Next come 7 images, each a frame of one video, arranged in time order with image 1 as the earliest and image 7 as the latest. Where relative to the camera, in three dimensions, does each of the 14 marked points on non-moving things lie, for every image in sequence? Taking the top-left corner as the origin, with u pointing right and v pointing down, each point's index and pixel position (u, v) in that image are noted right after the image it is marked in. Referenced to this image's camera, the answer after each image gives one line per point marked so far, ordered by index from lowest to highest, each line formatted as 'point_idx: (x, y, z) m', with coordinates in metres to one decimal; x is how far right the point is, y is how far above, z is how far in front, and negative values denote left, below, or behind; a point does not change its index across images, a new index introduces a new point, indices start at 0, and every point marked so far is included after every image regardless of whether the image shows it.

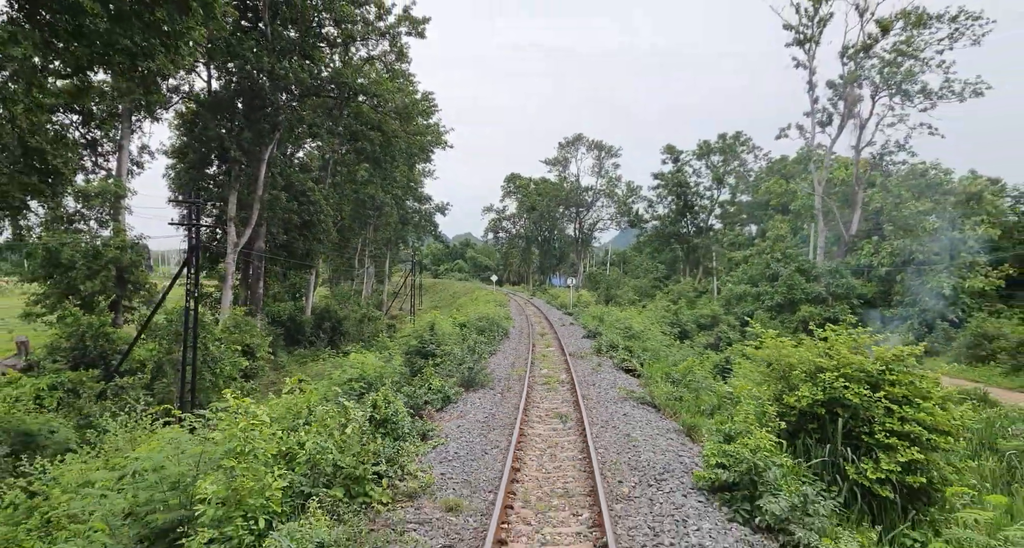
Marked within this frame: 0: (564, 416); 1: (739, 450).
0: (+0.7, -1.9, +9.2) m
1: (+2.3, -1.7, +7.1) m
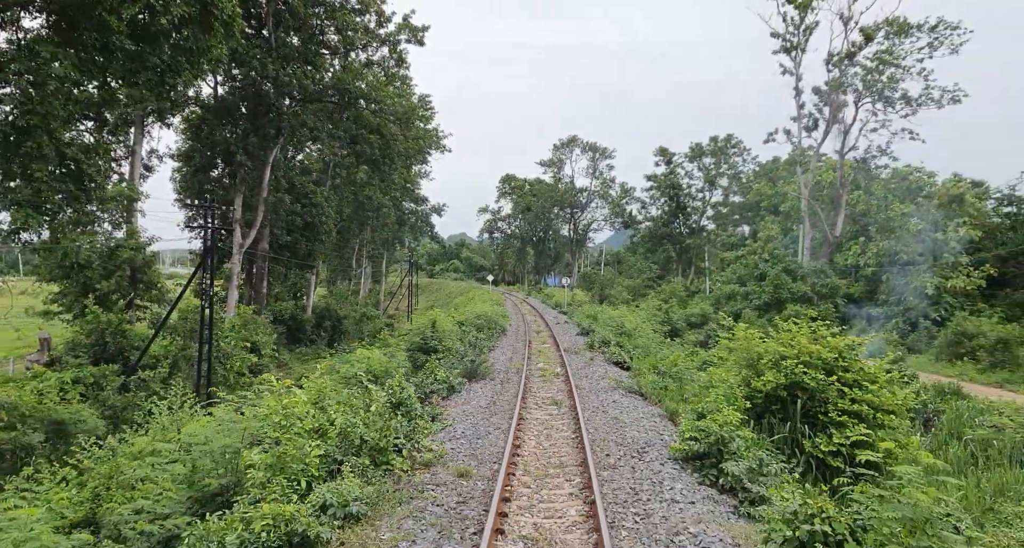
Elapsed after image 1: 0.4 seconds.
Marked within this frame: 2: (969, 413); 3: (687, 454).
0: (+0.7, -1.9, +10.1) m
1: (+2.3, -1.7, +8.0) m
2: (+10.1, -3.1, +14.6) m
3: (+2.1, -2.0, +8.1) m
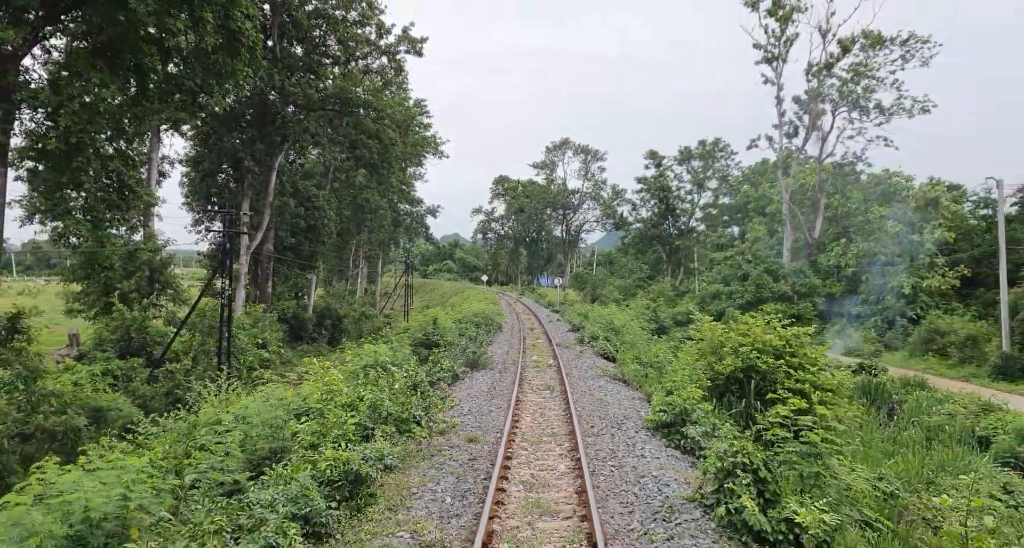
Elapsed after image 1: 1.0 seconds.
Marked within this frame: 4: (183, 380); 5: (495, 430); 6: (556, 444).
0: (+0.7, -1.9, +11.3) m
1: (+2.3, -1.7, +9.3) m
2: (+10.0, -3.1, +16.0) m
3: (+2.0, -2.1, +9.4) m
4: (-7.4, -2.4, +15.1) m
5: (-0.2, -2.0, +8.6) m
6: (+0.6, -2.1, +8.2) m
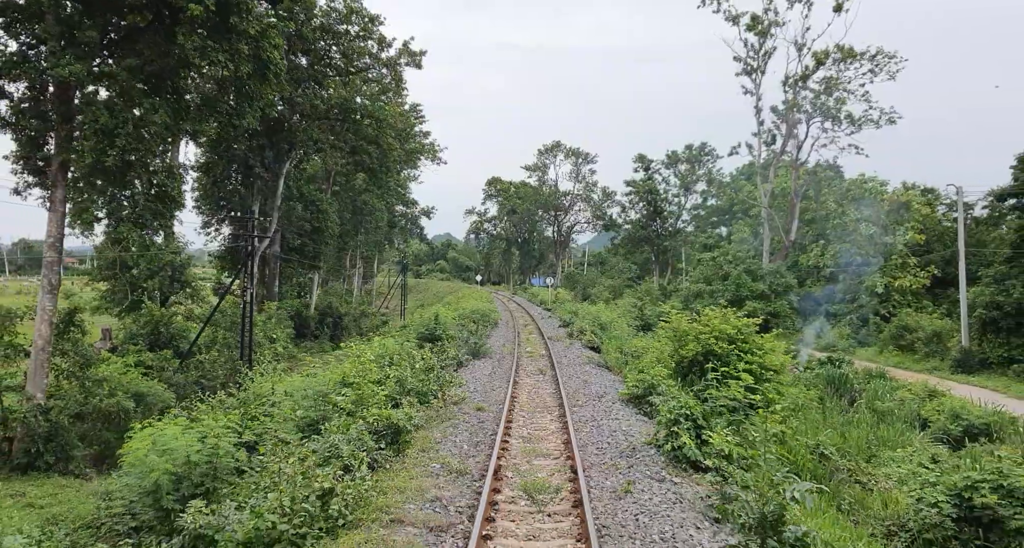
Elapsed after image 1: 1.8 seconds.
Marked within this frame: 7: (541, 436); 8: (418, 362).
0: (+0.6, -1.9, +13.0) m
1: (+2.3, -1.7, +11.0) m
2: (+9.9, -3.1, +17.8) m
3: (+2.0, -2.1, +11.0) m
4: (-7.5, -2.4, +16.6) m
5: (-0.2, -2.0, +10.3) m
6: (+0.6, -2.1, +9.9) m
7: (+0.4, -2.1, +8.7) m
8: (-1.6, -1.5, +11.7) m
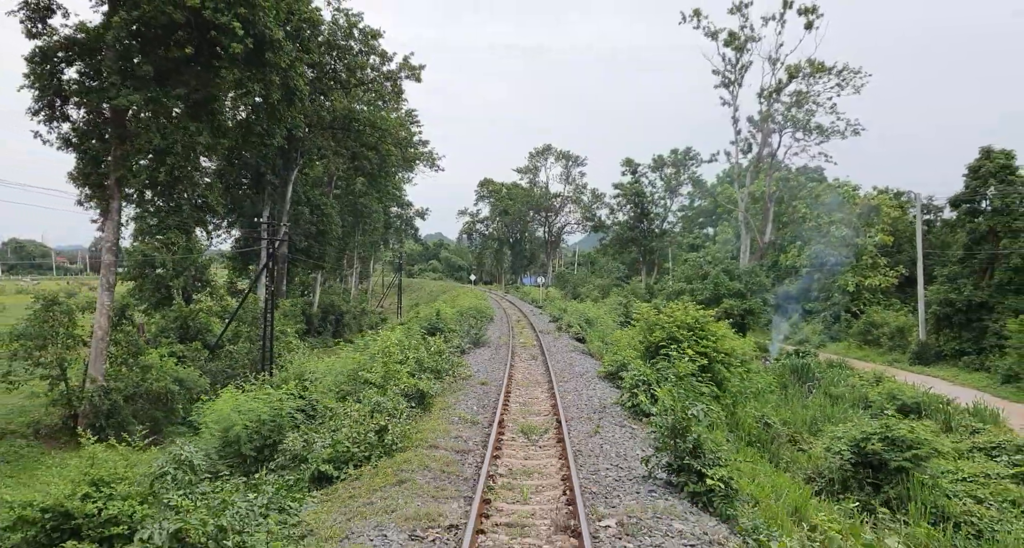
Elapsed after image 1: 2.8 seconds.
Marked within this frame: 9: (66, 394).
0: (+0.5, -1.9, +15.0) m
1: (+2.2, -1.7, +13.0) m
2: (+9.8, -3.1, +19.9) m
3: (+1.9, -2.0, +13.1) m
4: (-7.6, -2.4, +18.6) m
5: (-0.3, -2.0, +12.3) m
6: (+0.5, -2.1, +11.9) m
7: (+0.4, -2.1, +10.7) m
8: (-1.7, -1.5, +13.7) m
9: (-9.4, -2.5, +14.0) m
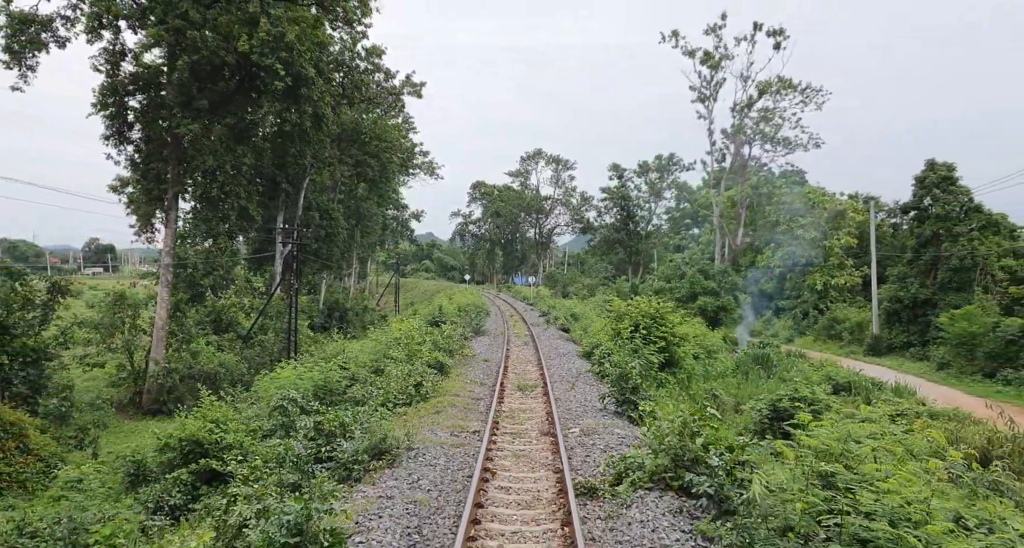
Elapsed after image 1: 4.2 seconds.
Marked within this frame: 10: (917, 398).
0: (+0.4, -1.9, +17.8) m
1: (+2.1, -1.7, +15.9) m
2: (+9.6, -3.1, +22.9) m
3: (+1.8, -2.0, +16.0) m
4: (-7.8, -2.4, +21.3) m
5: (-0.3, -2.0, +15.1) m
6: (+0.4, -2.0, +14.7) m
7: (+0.3, -2.1, +13.5) m
8: (-1.8, -1.5, +16.5) m
9: (-9.5, -2.5, +16.6) m
10: (+10.8, -3.3, +17.7) m
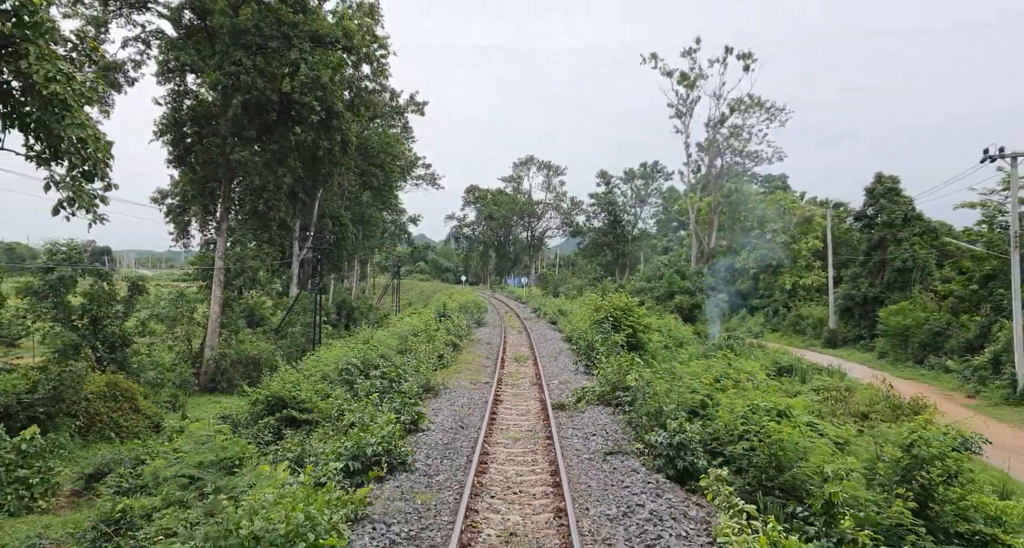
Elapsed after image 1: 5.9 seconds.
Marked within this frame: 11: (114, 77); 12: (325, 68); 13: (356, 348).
0: (+0.3, -2.0, +21.3) m
1: (+2.0, -1.7, +19.3) m
2: (+9.4, -3.1, +26.4) m
3: (+1.7, -2.1, +19.4) m
4: (-8.0, -2.4, +24.6) m
5: (-0.4, -2.0, +18.6) m
6: (+0.3, -2.1, +18.2) m
7: (+0.2, -2.1, +17.0) m
8: (-1.9, -1.5, +19.9) m
9: (-9.6, -2.6, +20.0) m
10: (+10.6, -3.3, +21.2) m
11: (-11.5, +5.7, +19.3) m
12: (-5.6, +6.1, +19.8) m
13: (-4.0, -1.9, +16.8) m
